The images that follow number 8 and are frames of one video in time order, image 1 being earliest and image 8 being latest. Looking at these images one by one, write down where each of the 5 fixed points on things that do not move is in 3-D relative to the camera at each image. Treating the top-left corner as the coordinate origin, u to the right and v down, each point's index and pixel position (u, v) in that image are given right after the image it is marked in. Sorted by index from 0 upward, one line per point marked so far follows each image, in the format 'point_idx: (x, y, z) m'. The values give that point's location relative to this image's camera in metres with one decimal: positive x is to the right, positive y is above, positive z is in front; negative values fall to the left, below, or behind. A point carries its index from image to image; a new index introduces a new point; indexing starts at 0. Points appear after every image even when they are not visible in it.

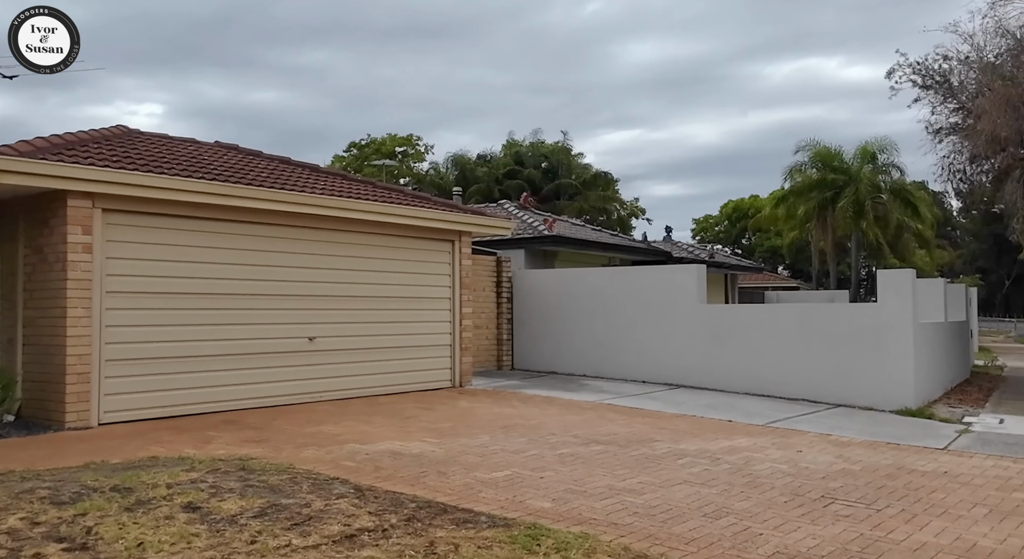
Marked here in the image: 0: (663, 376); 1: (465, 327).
0: (+2.5, -1.6, +14.1) m
1: (-0.7, -0.8, +13.0) m
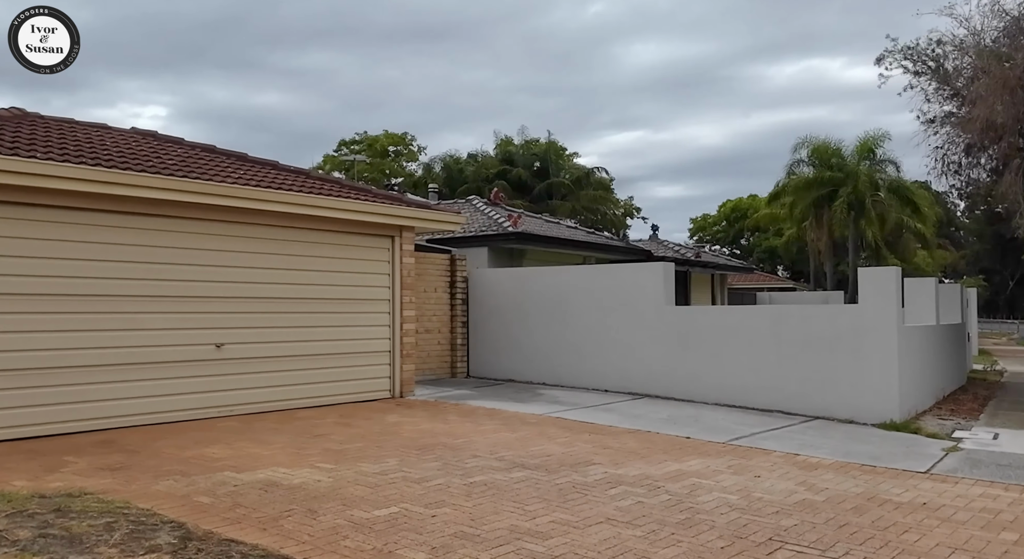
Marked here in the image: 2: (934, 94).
0: (+1.7, -1.6, +13.0) m
1: (-1.5, -0.8, +11.9) m
2: (+8.5, +3.7, +16.6) m
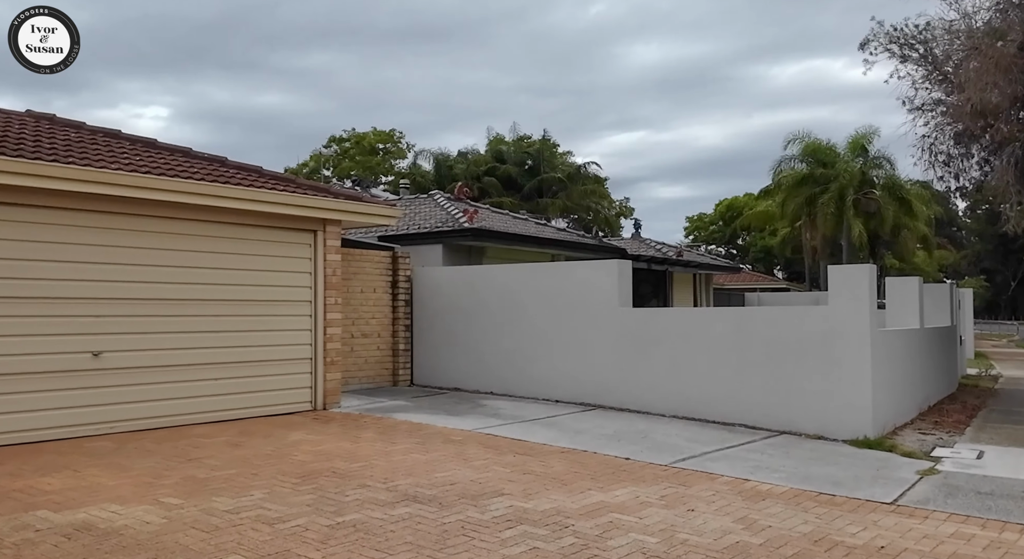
0: (+0.9, -1.6, +11.9) m
1: (-2.3, -0.8, +10.7) m
2: (+7.6, +3.7, +15.5) m
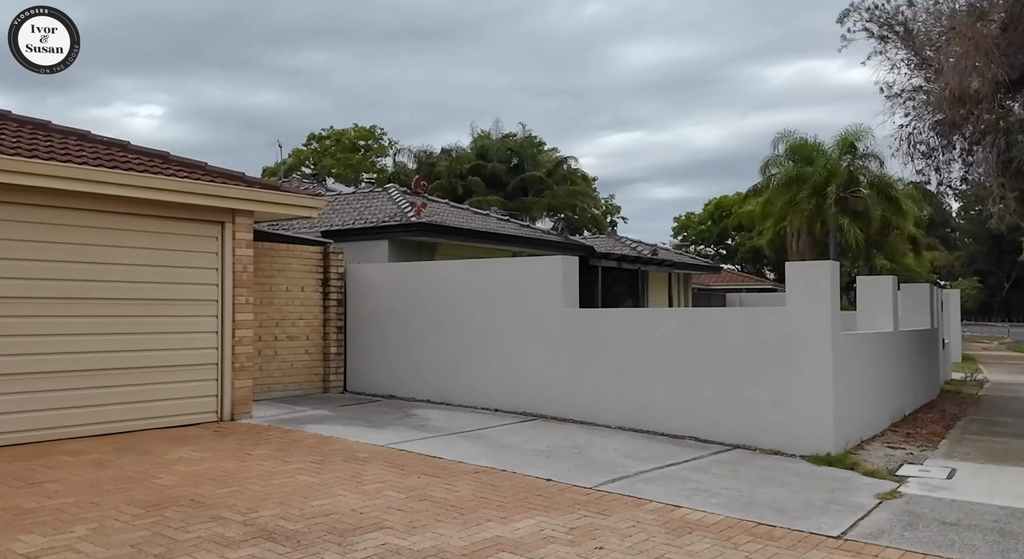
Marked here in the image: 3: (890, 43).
0: (+0.1, -1.6, +10.9) m
1: (-3.2, -0.7, +9.7) m
2: (+6.8, +3.7, +14.5) m
3: (+6.6, +4.1, +14.6) m
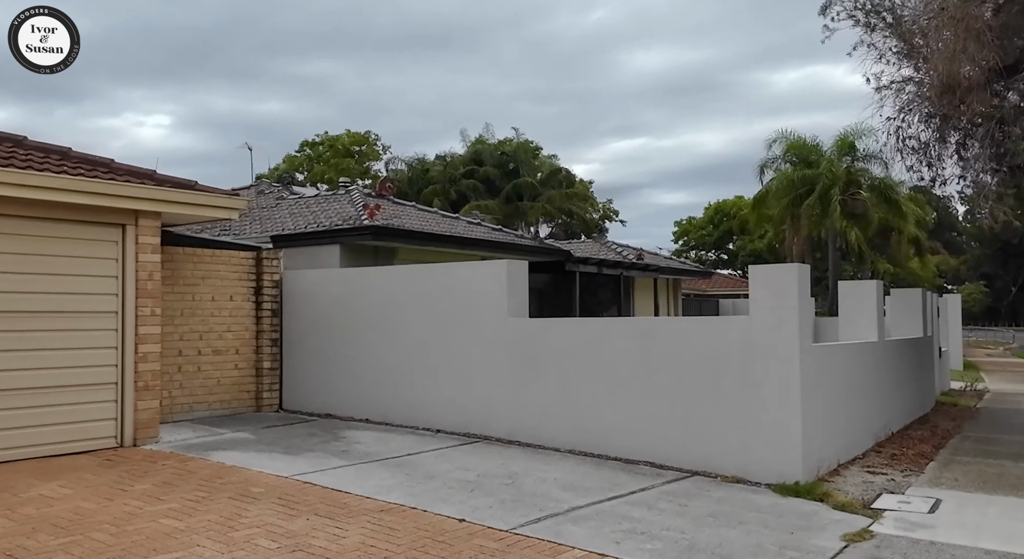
0: (-0.6, -1.7, +9.9) m
1: (-3.8, -0.8, +8.8) m
2: (+6.1, +3.6, +13.5) m
3: (+5.9, +4.0, +13.6) m
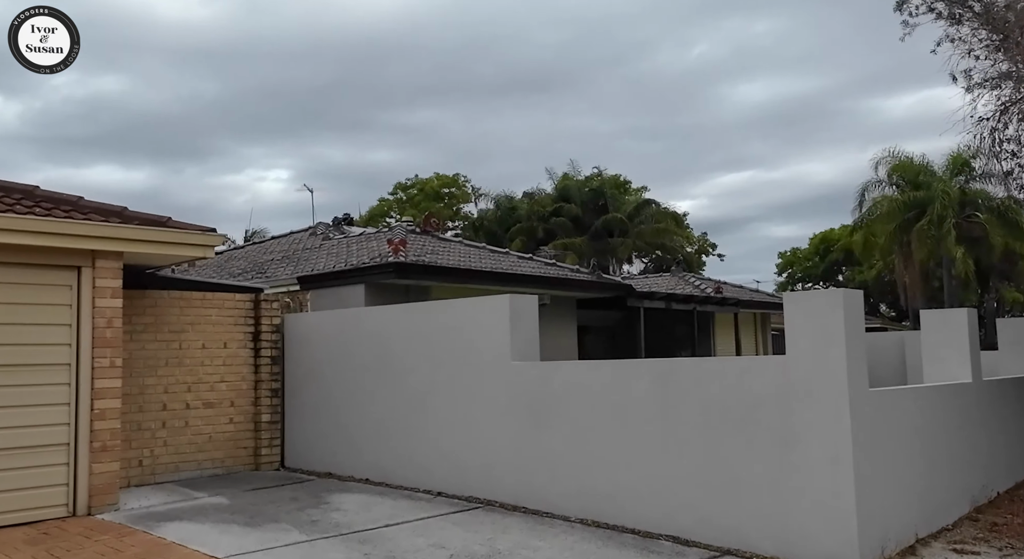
0: (-0.5, -2.1, +8.6) m
1: (-3.9, -1.3, +7.9) m
2: (+6.5, +3.2, +11.6) m
3: (+6.3, +3.6, +11.7) m
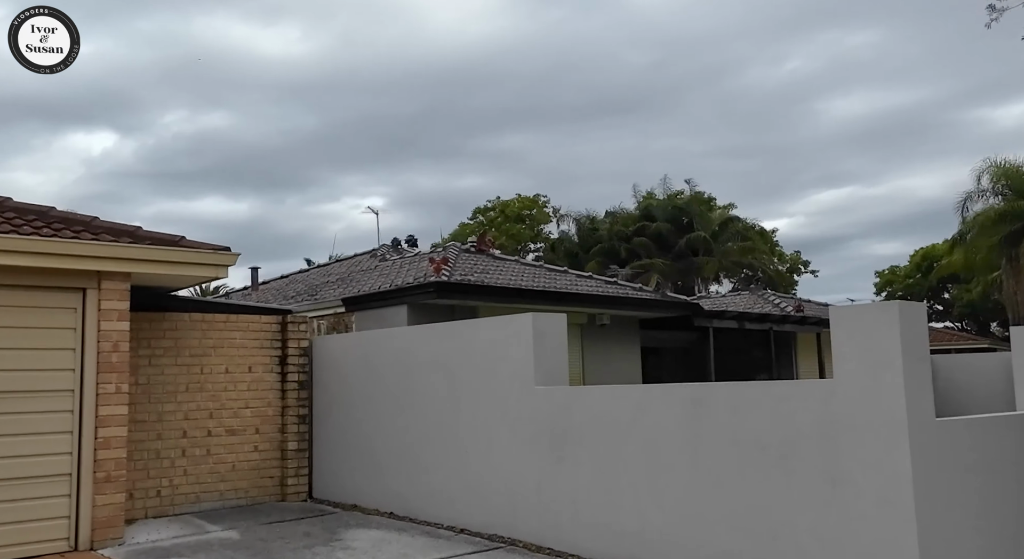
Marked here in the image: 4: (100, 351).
0: (-0.2, -2.3, +7.9) m
1: (-3.6, -1.5, +7.6) m
2: (+7.0, +3.1, +10.3) m
3: (+6.8, +3.5, +10.4) m
4: (-3.7, -0.7, +7.7) m
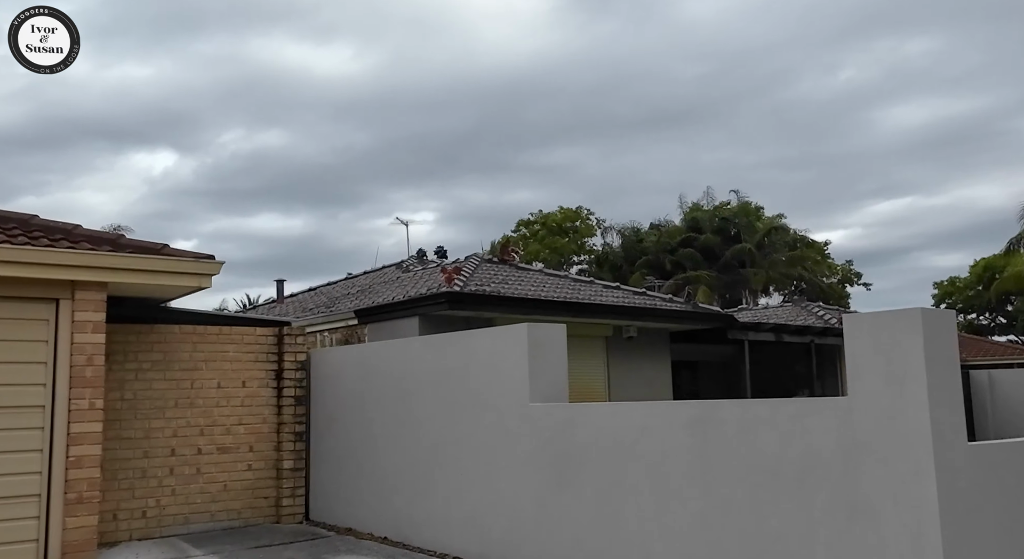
0: (-0.2, -2.4, +7.3) m
1: (-3.7, -1.6, +7.2) m
2: (+7.1, +3.0, +9.4) m
3: (+6.9, +3.4, +9.5) m
4: (-3.8, -0.7, +7.3) m
